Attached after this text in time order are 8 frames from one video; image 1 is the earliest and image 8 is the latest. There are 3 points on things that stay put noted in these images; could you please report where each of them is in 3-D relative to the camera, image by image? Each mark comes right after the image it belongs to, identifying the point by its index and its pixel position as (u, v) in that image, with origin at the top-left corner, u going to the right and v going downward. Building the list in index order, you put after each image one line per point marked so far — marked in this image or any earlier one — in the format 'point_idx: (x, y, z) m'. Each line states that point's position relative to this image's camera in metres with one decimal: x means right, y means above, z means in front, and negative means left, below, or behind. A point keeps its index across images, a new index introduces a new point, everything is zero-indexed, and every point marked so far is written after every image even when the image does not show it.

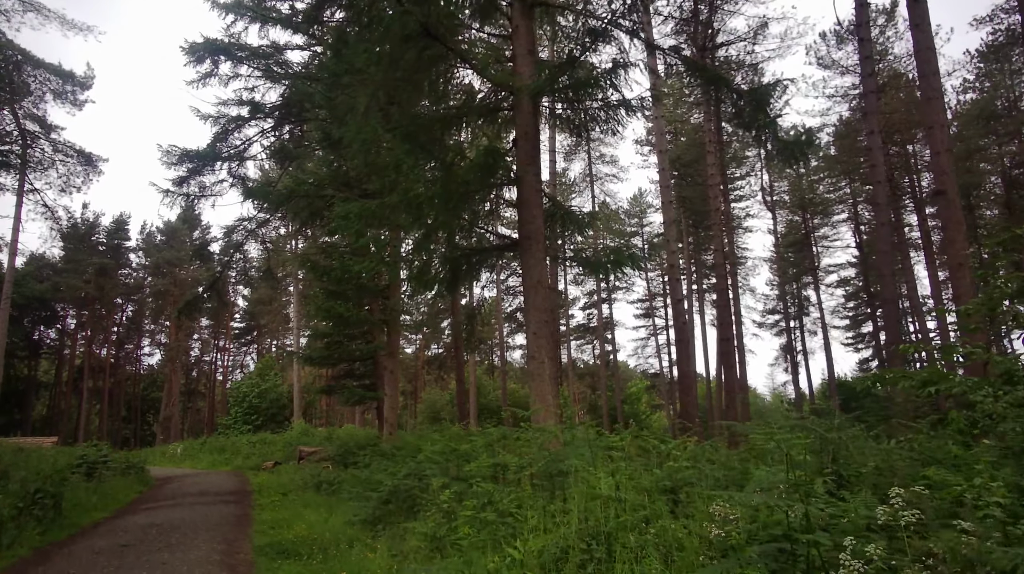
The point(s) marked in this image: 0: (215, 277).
0: (-9.5, +0.1, +19.6) m
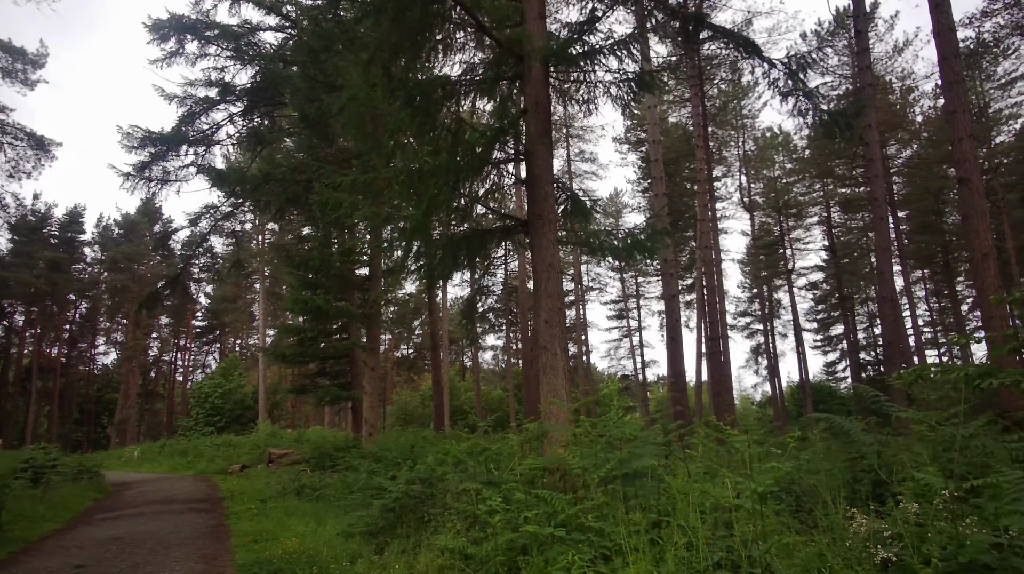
0: (-10.1, +0.3, +18.4) m
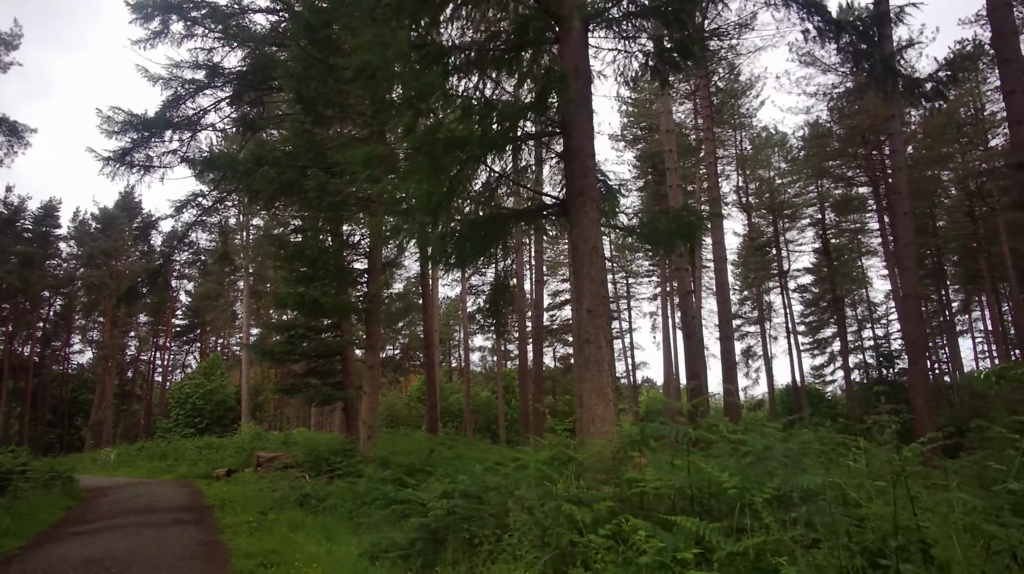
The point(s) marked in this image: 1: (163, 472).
0: (-10.0, +0.5, +17.4) m
1: (-10.9, -5.8, +19.7) m
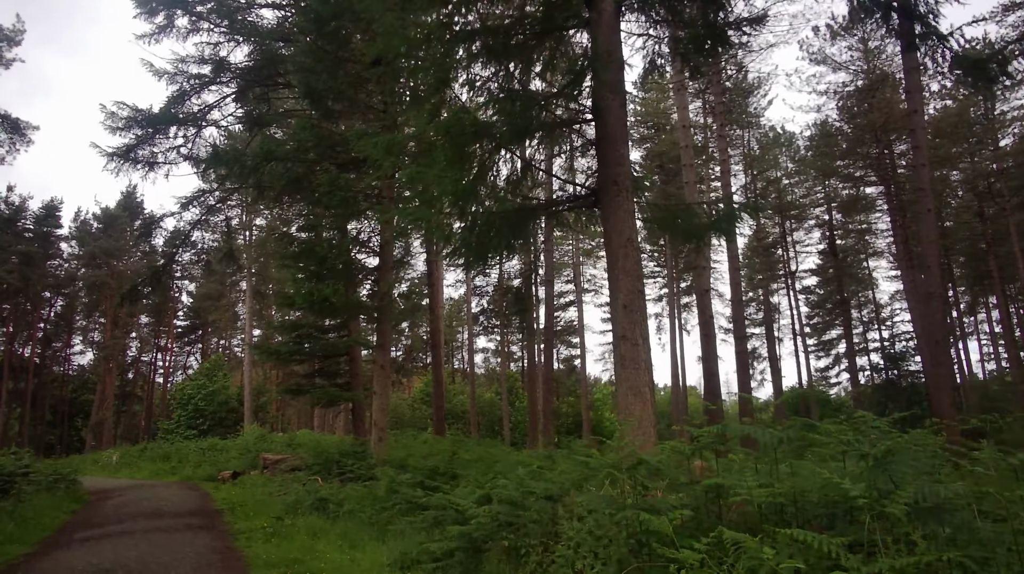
0: (-9.8, +0.5, +17.2) m
1: (-10.7, -5.8, +19.3) m
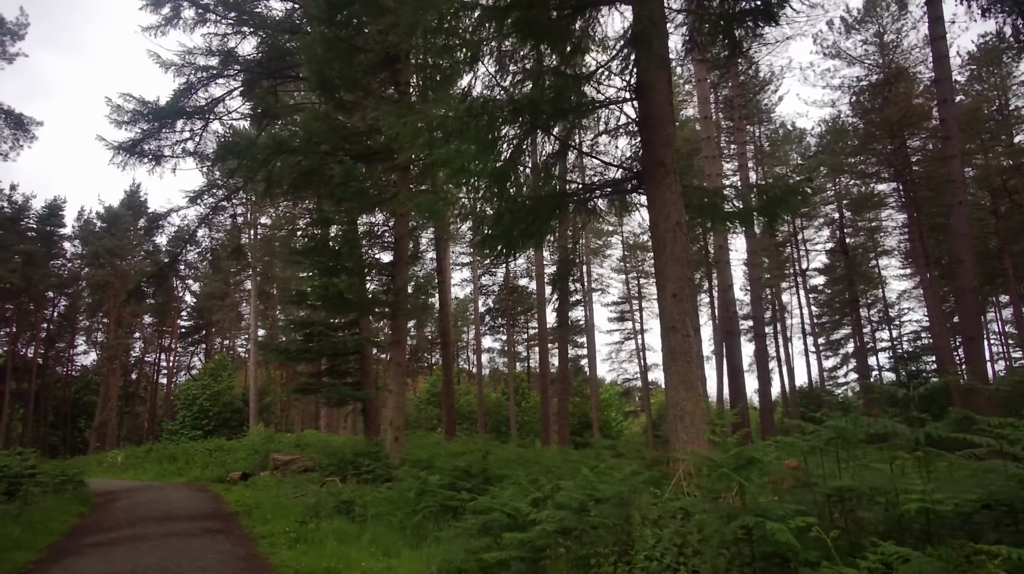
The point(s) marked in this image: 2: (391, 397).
0: (-9.4, +0.6, +16.8) m
1: (-10.3, -5.7, +19.0) m
2: (-2.3, -2.1, +12.0) m
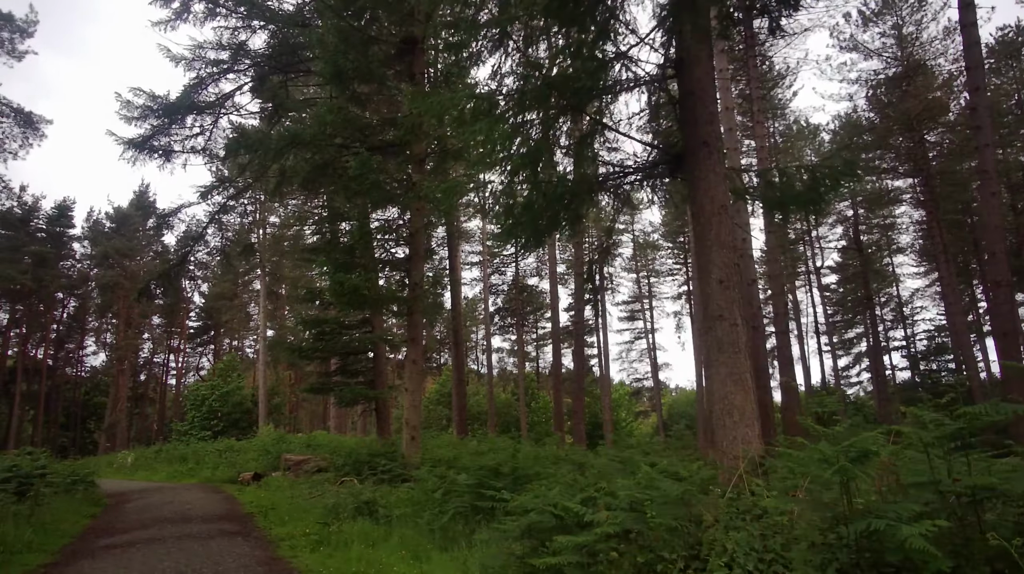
0: (-9.0, +0.6, +16.6) m
1: (-9.9, -5.7, +18.8) m
2: (-2.0, -2.0, +11.8) m
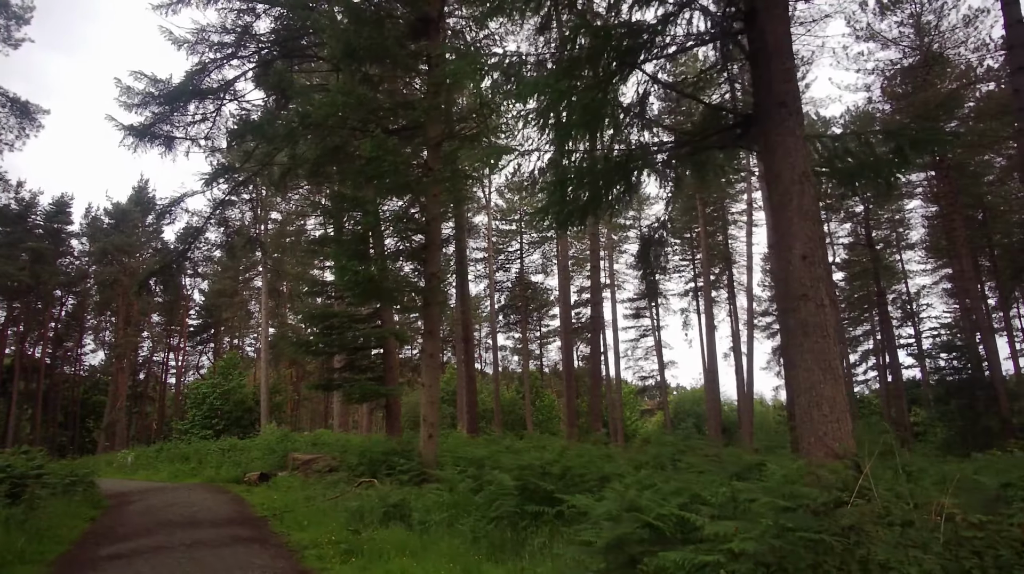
0: (-8.6, +0.8, +16.1) m
1: (-9.5, -5.5, +18.2) m
2: (-1.6, -1.9, +11.2) m
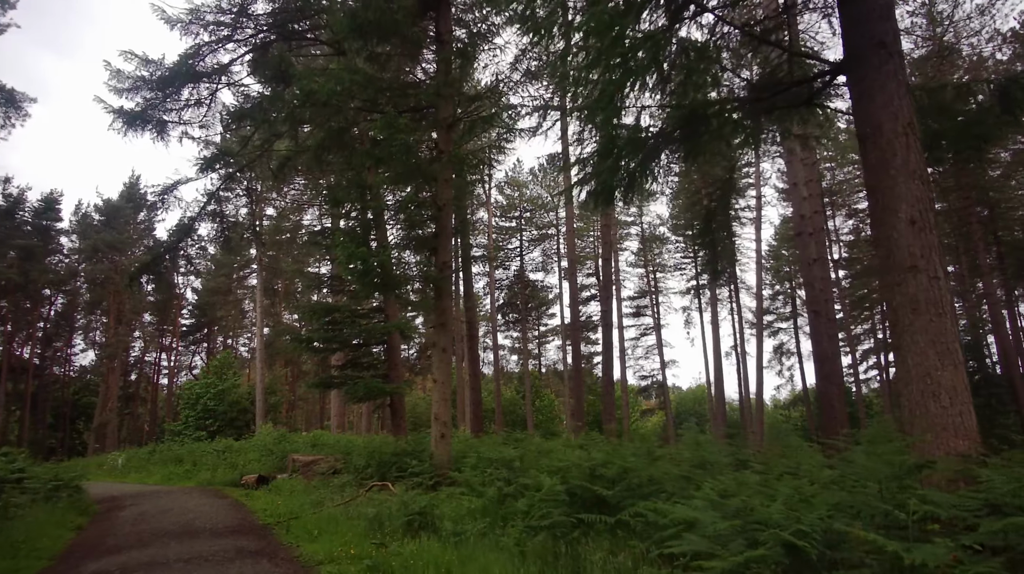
0: (-8.4, +0.9, +15.3) m
1: (-9.3, -5.4, +17.5) m
2: (-1.3, -1.7, +10.5) m
